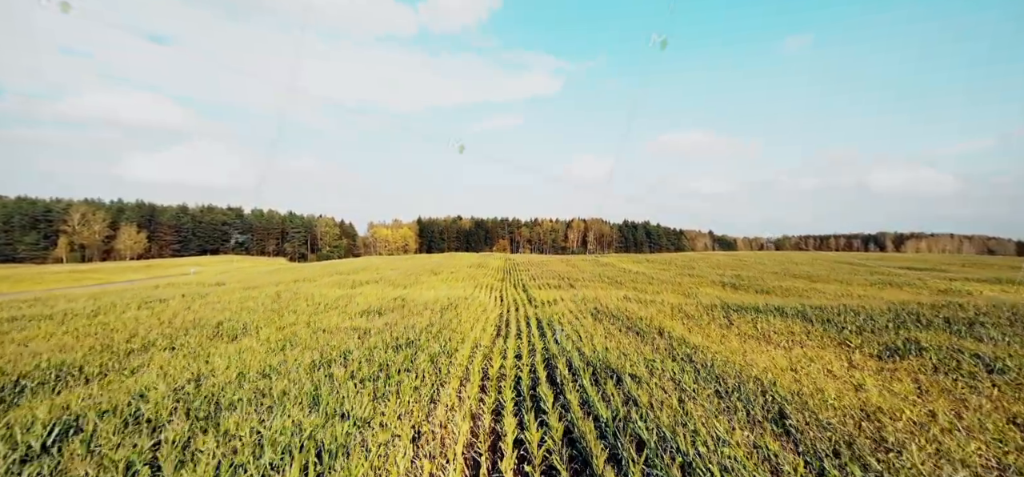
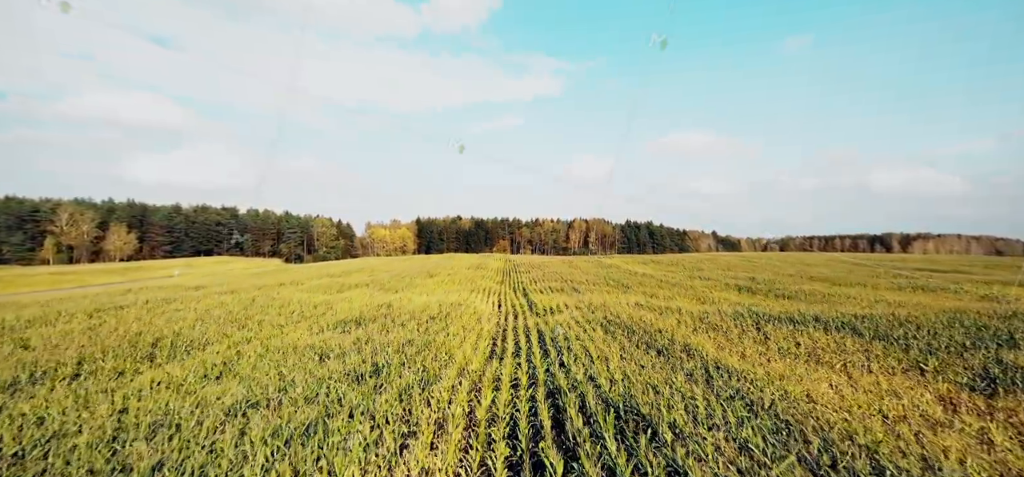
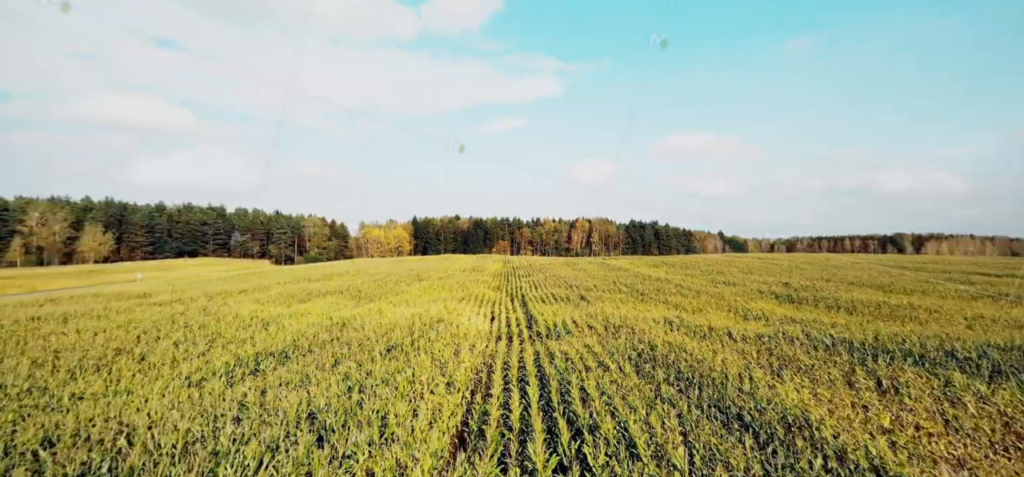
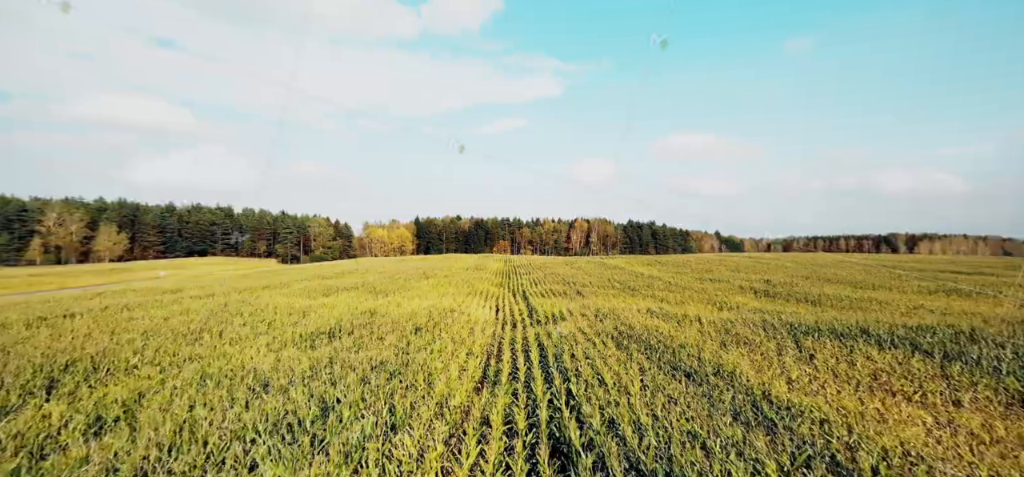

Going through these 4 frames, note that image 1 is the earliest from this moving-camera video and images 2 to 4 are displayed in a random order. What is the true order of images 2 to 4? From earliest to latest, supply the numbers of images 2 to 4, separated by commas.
2, 4, 3
